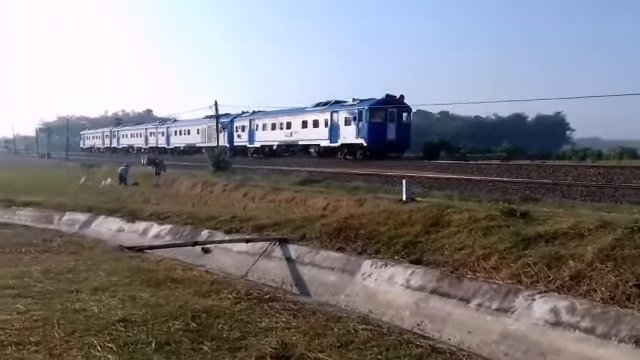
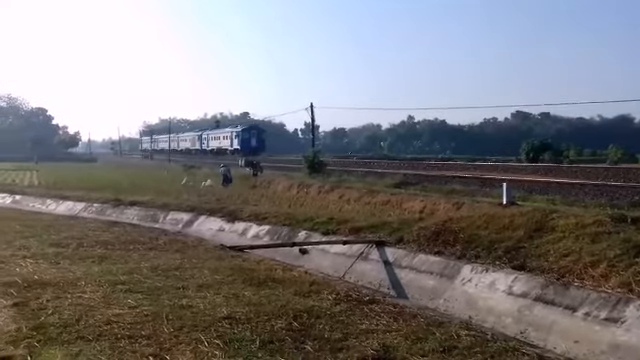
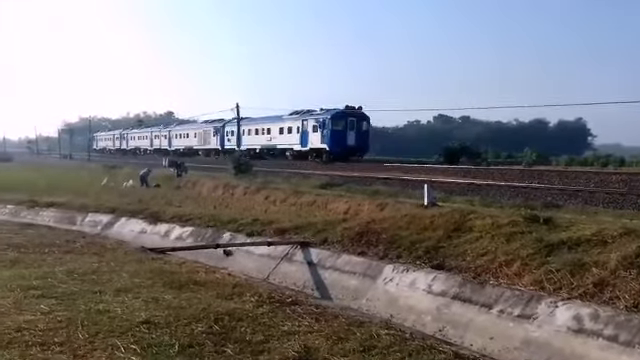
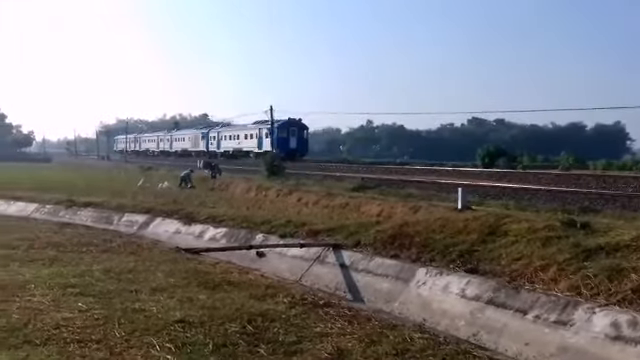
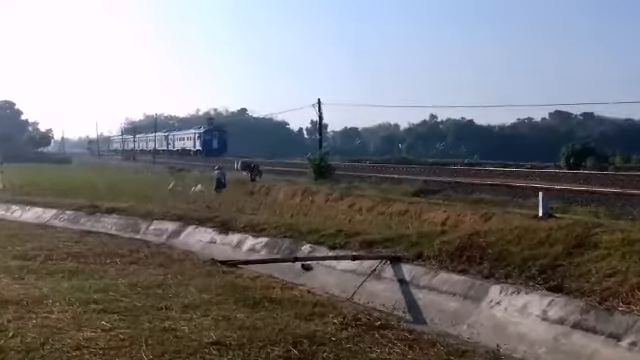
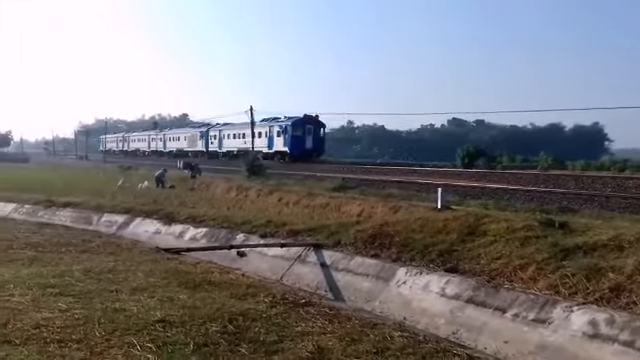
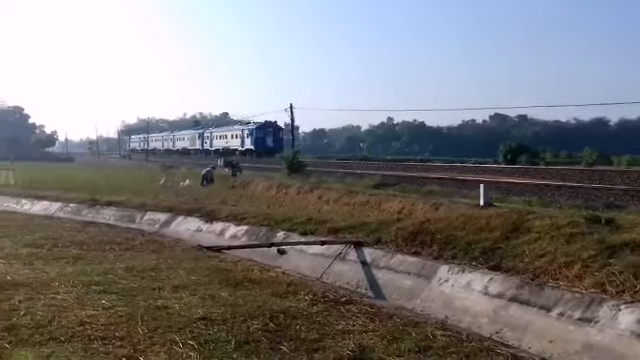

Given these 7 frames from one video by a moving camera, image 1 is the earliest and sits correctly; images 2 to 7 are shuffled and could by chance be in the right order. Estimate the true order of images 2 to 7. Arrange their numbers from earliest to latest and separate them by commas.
3, 6, 4, 7, 2, 5
